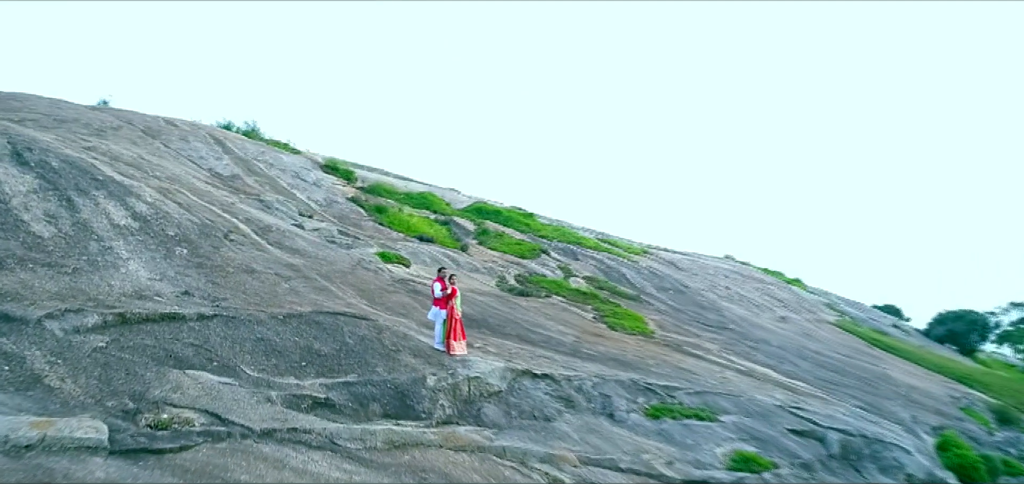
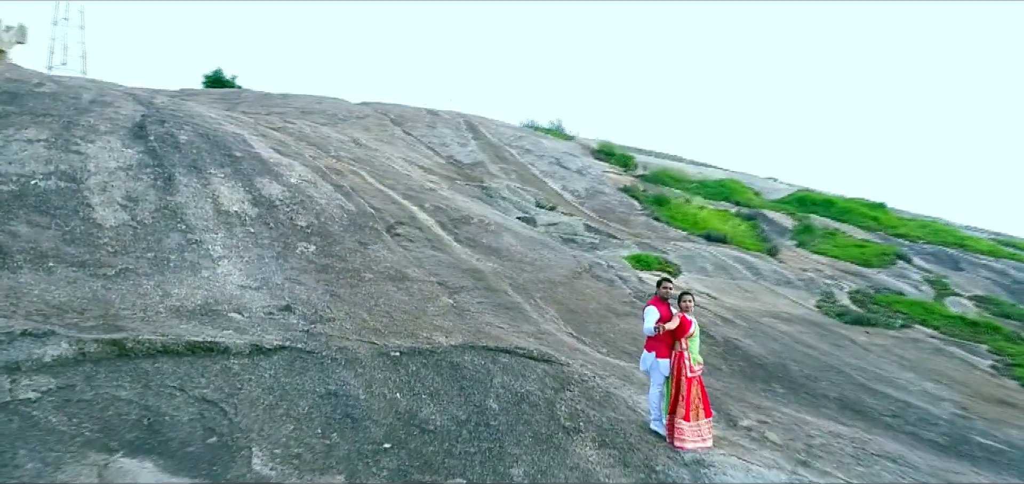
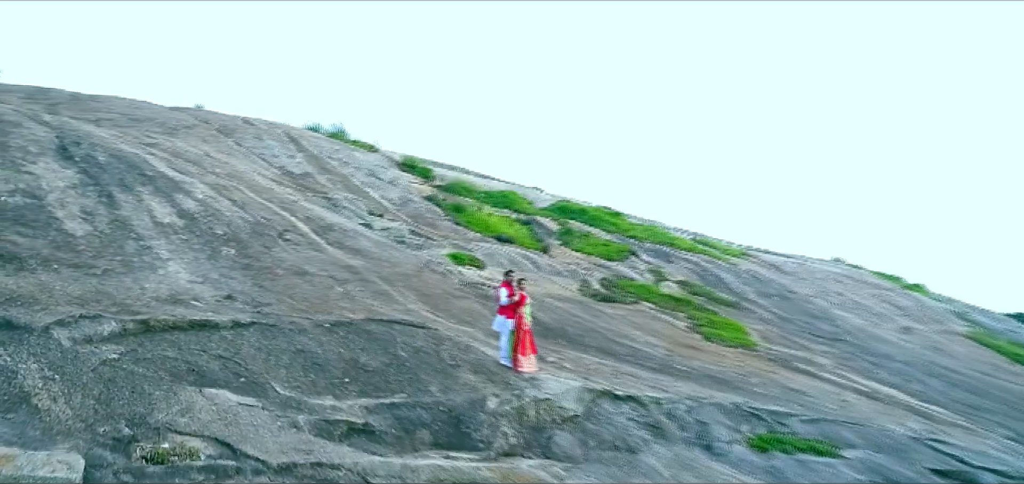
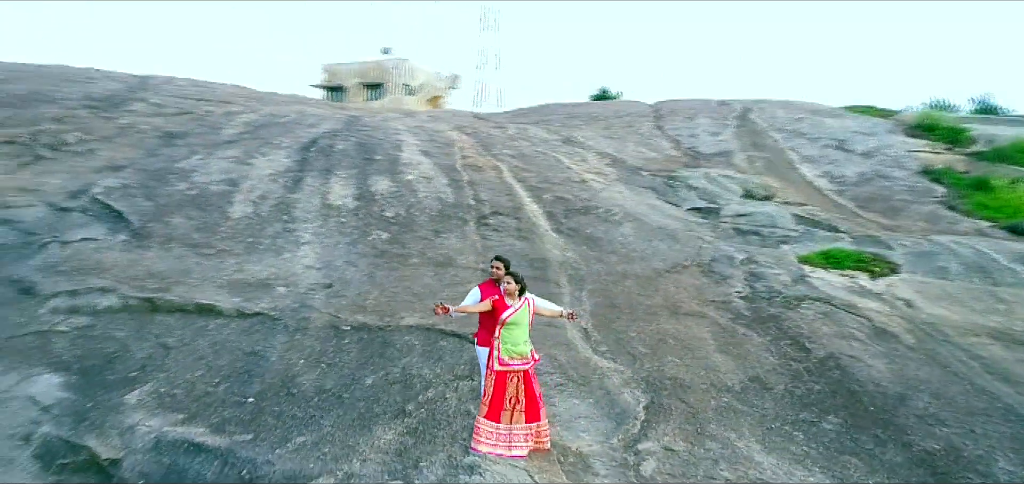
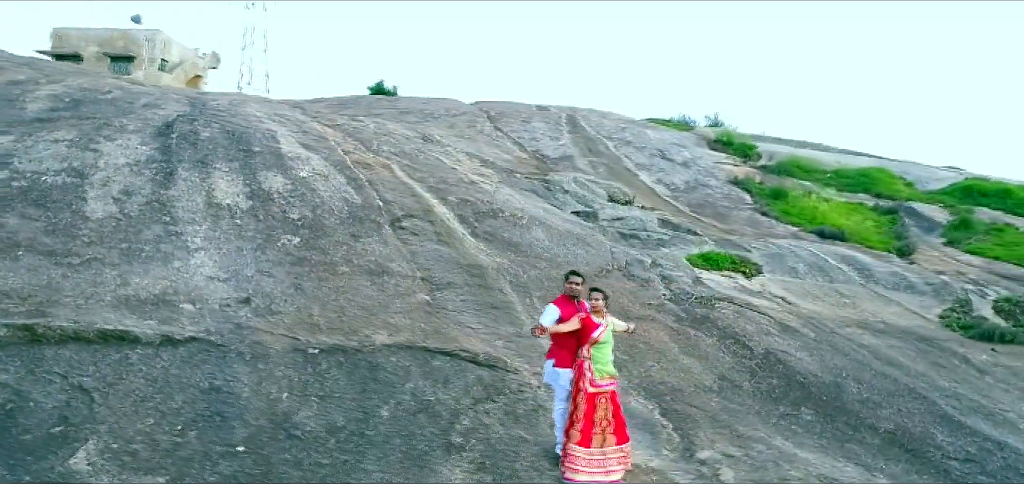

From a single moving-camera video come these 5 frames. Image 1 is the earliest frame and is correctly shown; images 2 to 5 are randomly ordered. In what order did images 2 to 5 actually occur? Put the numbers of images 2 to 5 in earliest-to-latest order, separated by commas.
3, 2, 5, 4
